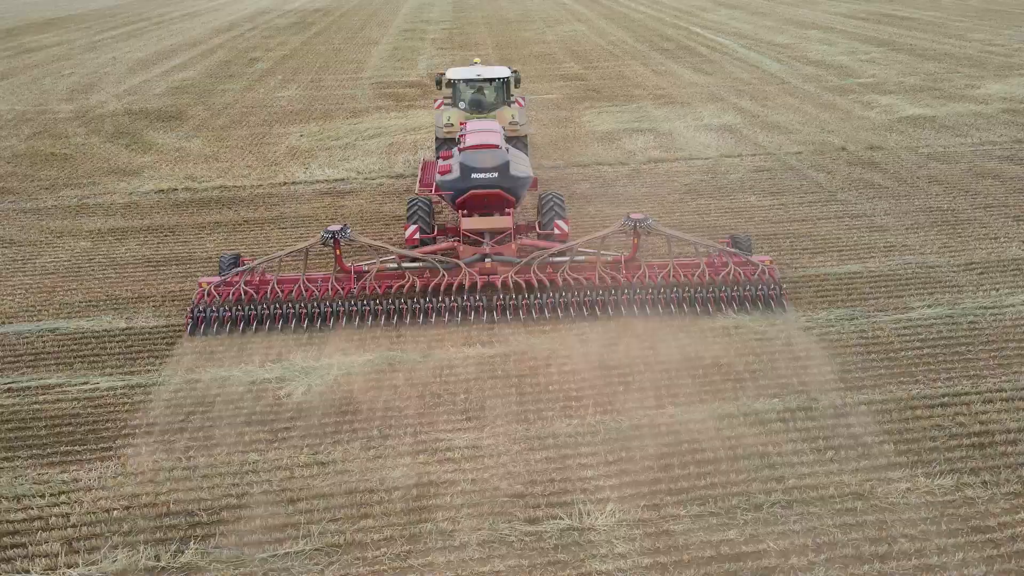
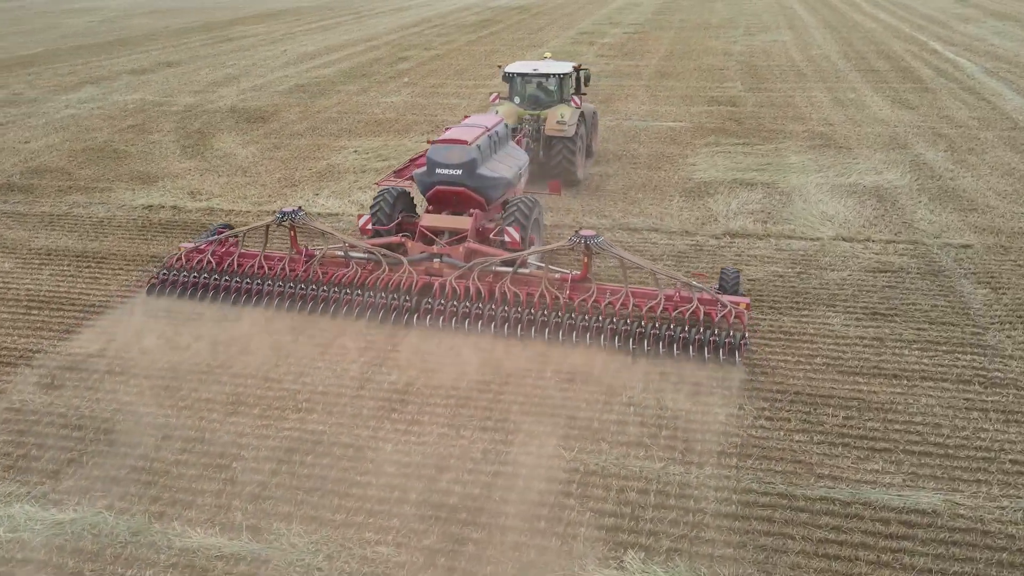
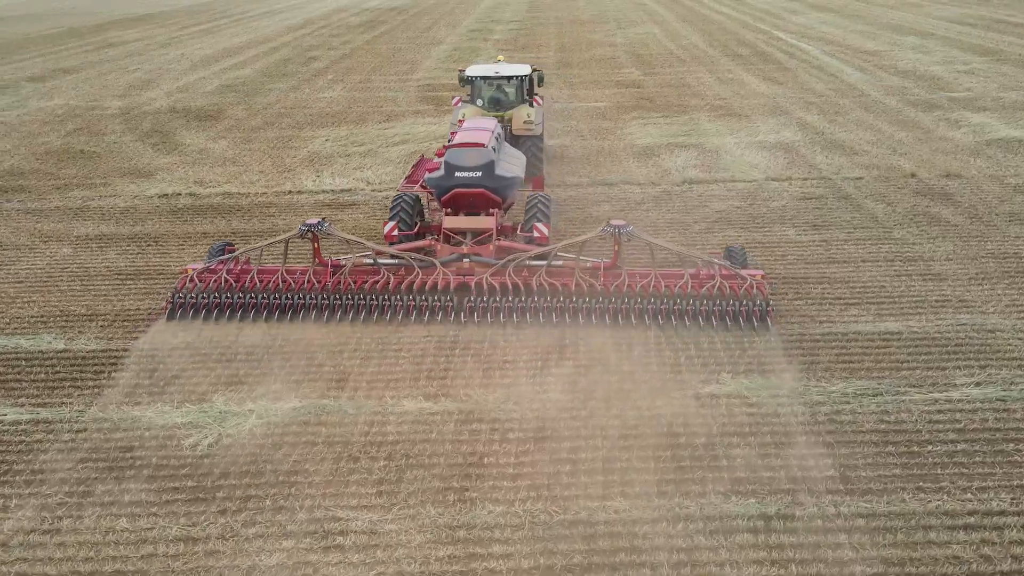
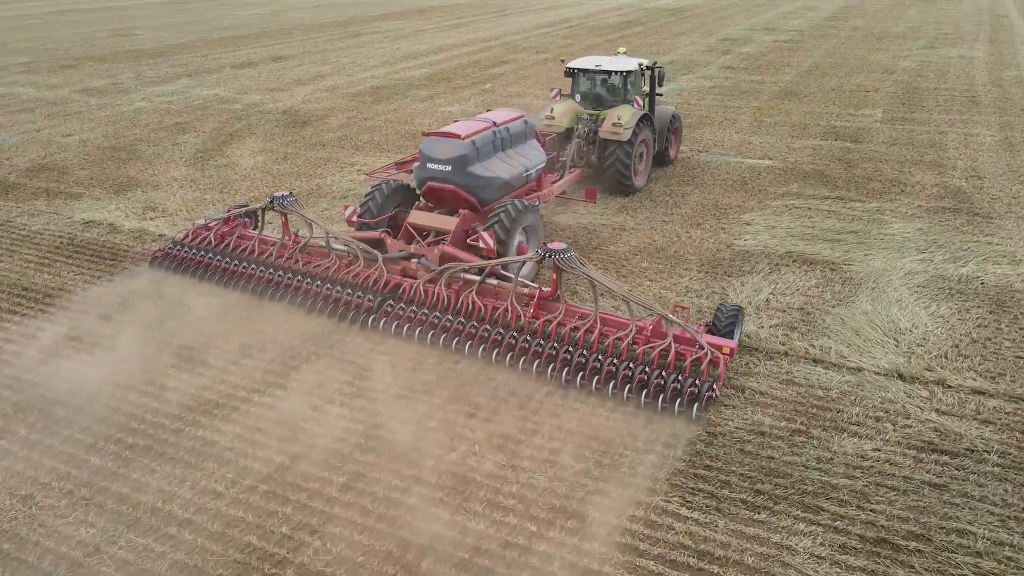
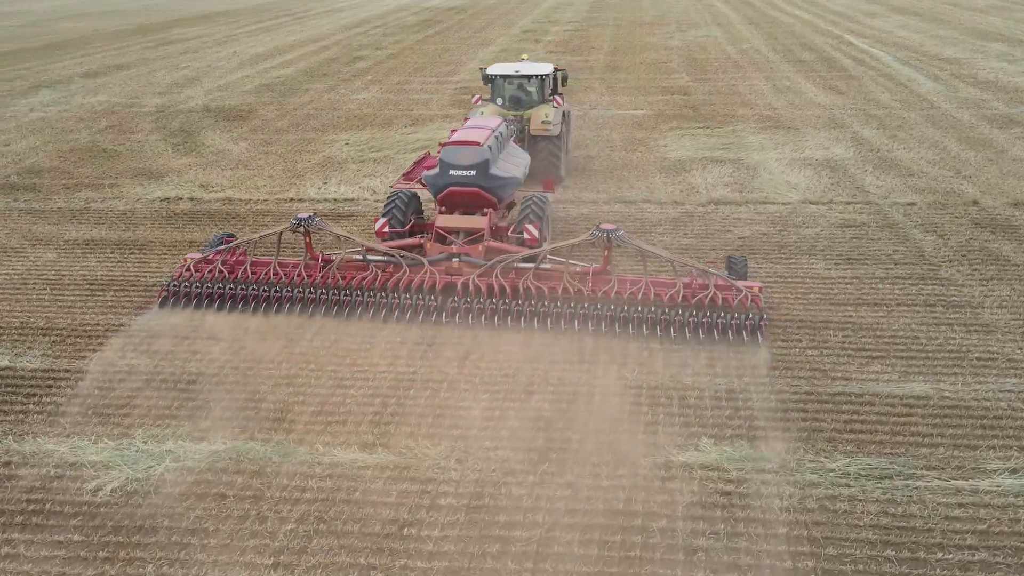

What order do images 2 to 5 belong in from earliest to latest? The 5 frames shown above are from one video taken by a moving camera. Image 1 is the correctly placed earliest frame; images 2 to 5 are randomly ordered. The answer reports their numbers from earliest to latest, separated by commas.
3, 5, 2, 4
